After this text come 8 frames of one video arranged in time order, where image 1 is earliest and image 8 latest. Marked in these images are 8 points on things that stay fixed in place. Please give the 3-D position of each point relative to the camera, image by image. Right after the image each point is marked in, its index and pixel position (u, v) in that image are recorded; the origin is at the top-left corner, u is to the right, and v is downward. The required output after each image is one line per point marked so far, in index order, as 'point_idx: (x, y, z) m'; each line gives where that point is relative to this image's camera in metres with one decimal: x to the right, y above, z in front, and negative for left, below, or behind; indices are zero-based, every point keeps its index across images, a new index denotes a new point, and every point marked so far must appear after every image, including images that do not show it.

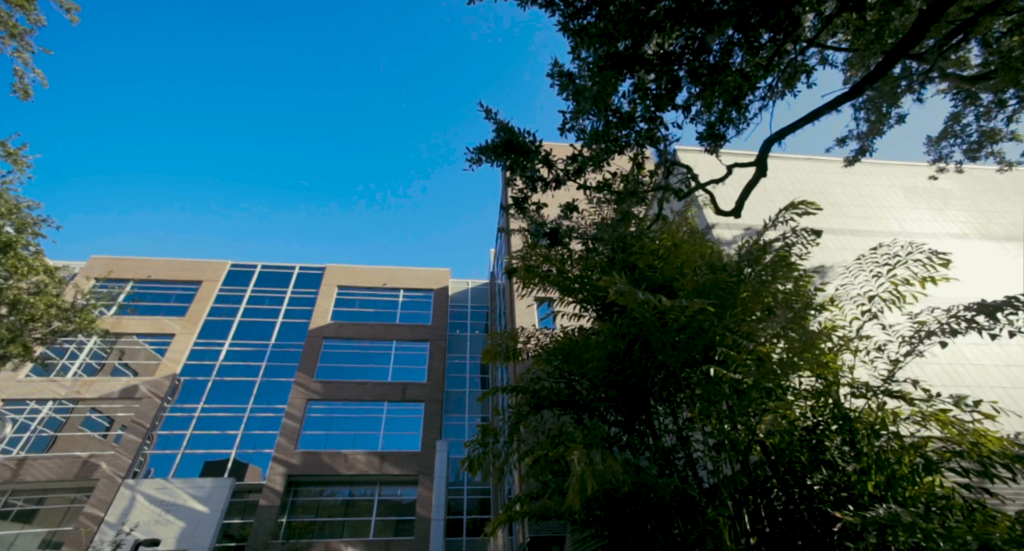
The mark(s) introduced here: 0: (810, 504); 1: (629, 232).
0: (+3.0, -2.3, +4.5) m
1: (+1.6, +0.6, +6.2) m
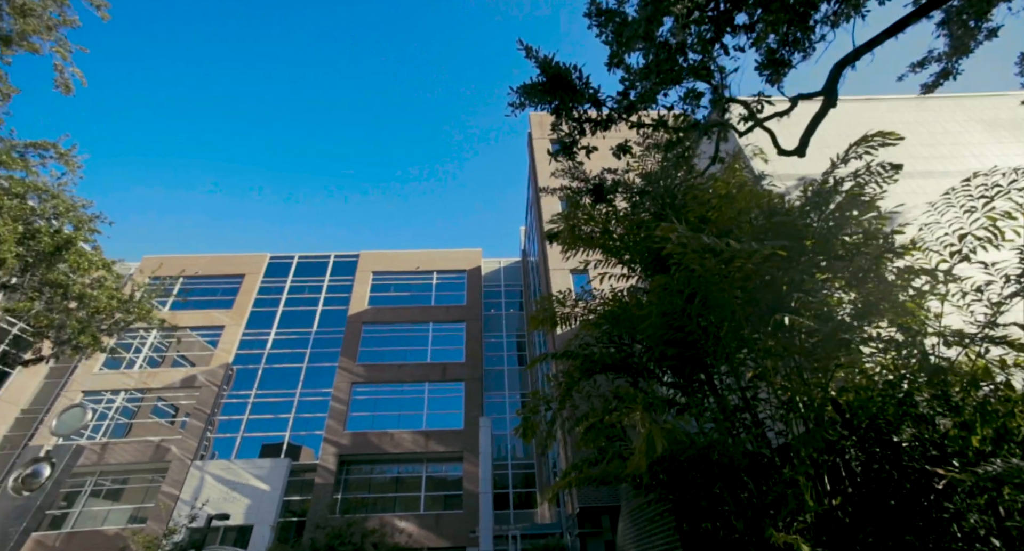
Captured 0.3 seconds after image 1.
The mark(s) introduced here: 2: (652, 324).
0: (+3.5, -1.7, +4.1) m
1: (+2.2, +1.2, +5.8) m
2: (+1.6, -0.6, +5.1) m
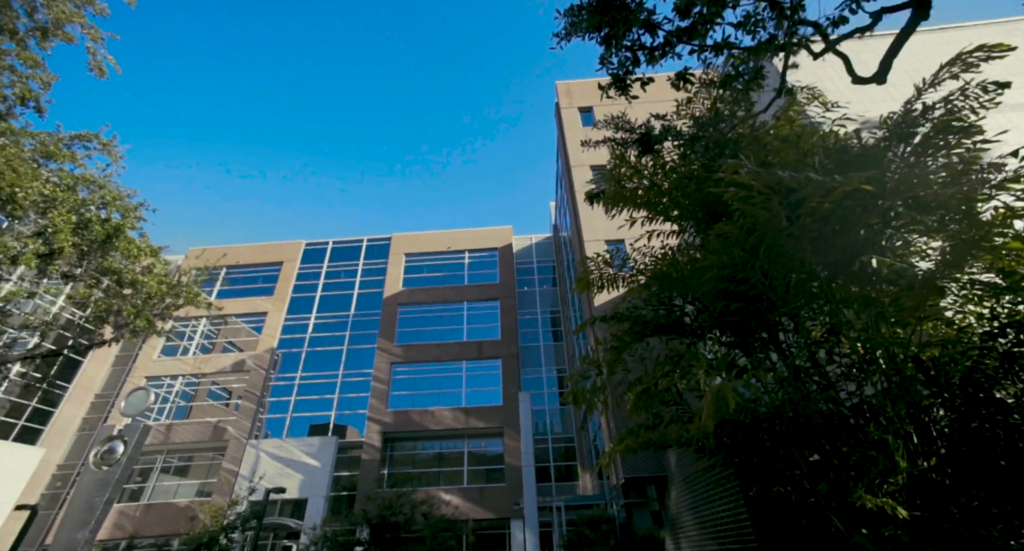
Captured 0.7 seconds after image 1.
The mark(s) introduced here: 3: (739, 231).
0: (+4.0, -1.2, +3.7) m
1: (+2.7, +1.8, +5.3) m
2: (+2.1, 0.0, +4.7) m
3: (+2.2, +0.4, +4.2) m
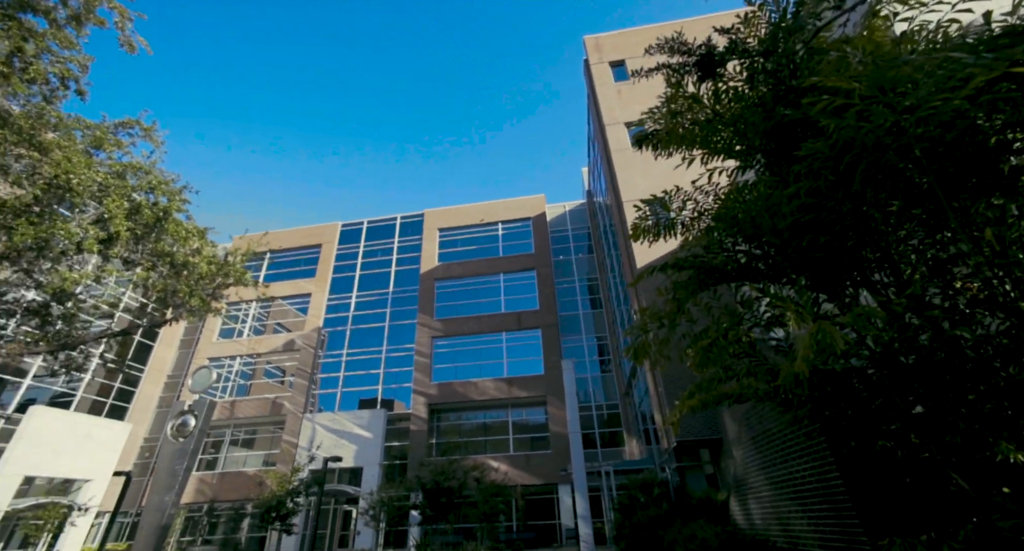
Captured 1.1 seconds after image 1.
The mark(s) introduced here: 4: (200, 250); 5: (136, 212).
0: (+4.5, -0.5, +3.1) m
1: (+3.1, +2.5, +4.7) m
2: (+2.6, +0.6, +4.2) m
3: (+2.6, +1.0, +3.7) m
4: (-8.2, +0.7, +11.7) m
5: (-8.8, +1.5, +10.4) m
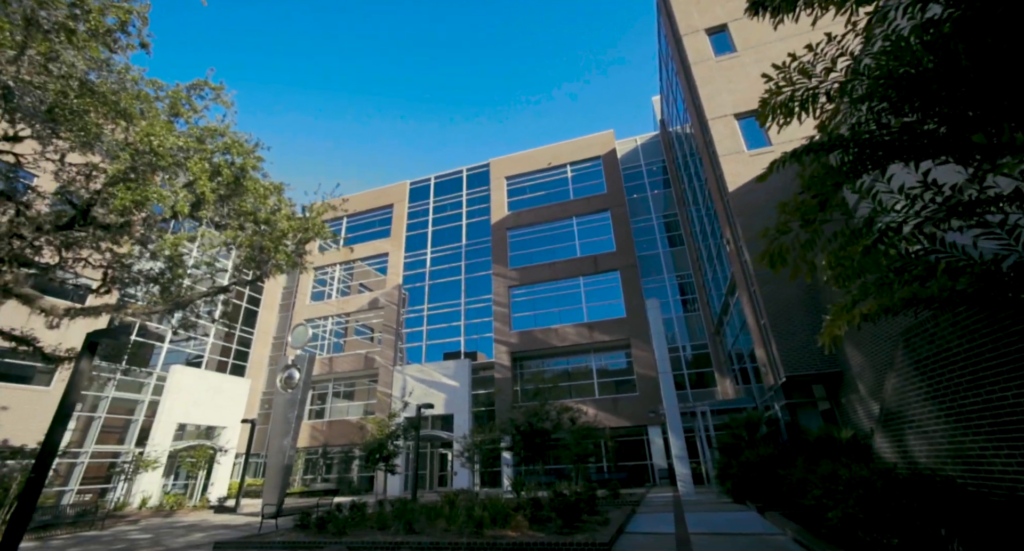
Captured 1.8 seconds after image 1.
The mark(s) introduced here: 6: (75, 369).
0: (+5.1, +0.5, +1.6) m
1: (+3.7, +3.5, +3.1) m
2: (+3.3, +1.6, +2.9) m
3: (+3.2, +1.9, +2.3) m
4: (-6.2, +1.8, +11.9) m
5: (-7.1, +2.5, +10.7) m
6: (-8.0, -1.7, +8.2) m
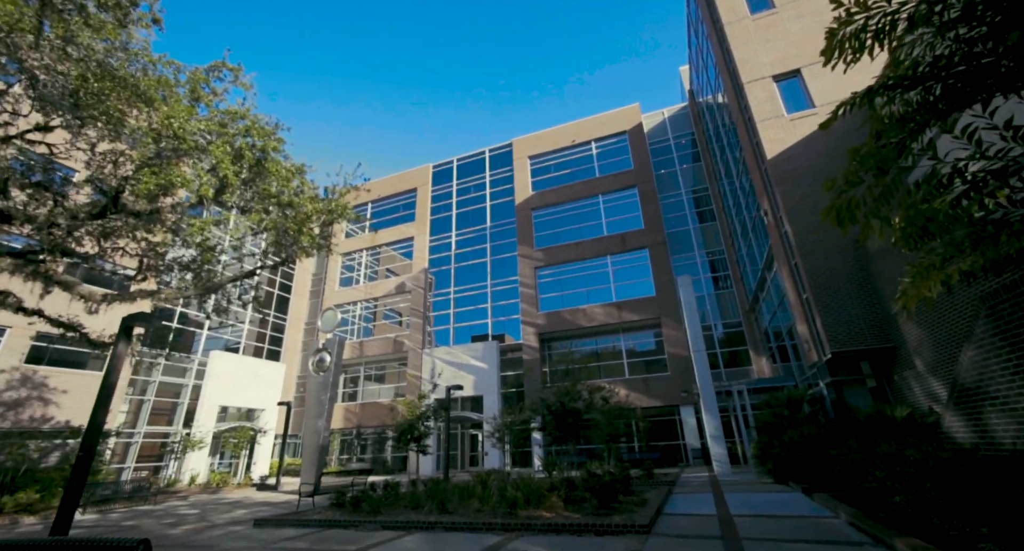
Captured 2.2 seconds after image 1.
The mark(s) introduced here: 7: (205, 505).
0: (+5.3, +0.8, +0.9) m
1: (+3.9, +3.8, +2.4) m
2: (+3.5, +1.9, +2.3) m
3: (+3.3, +2.2, +1.7) m
4: (-5.5, +2.3, +11.8) m
5: (-6.5, +2.8, +10.6) m
6: (-7.4, -1.4, +8.3) m
7: (-10.7, -8.0, +15.5) m
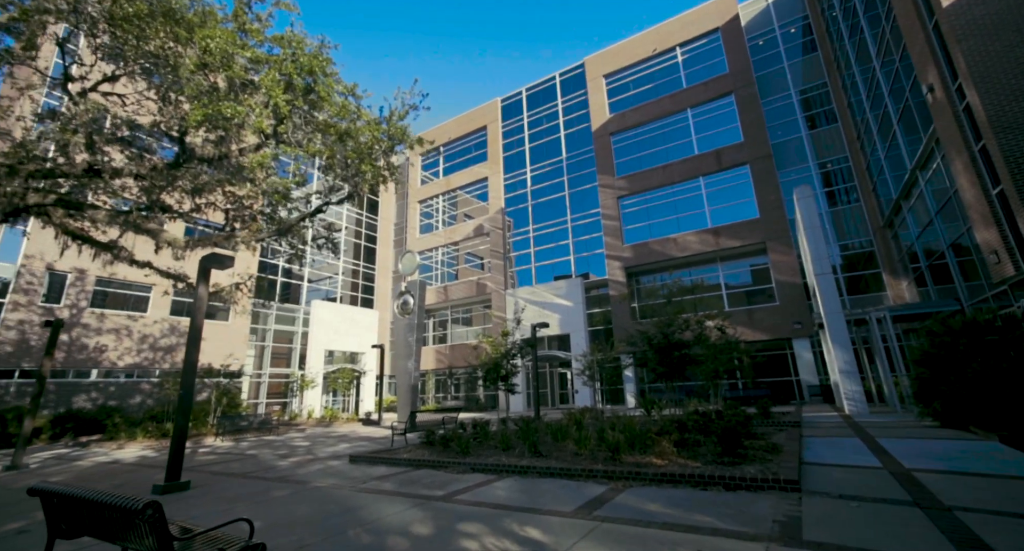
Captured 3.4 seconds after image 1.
0: (+5.2, +1.5, -1.5) m
1: (+3.8, +4.6, -0.2) m
2: (+3.6, +2.6, 0.0) m
3: (+3.3, +2.9, -0.6) m
4: (-3.7, +3.9, +10.9) m
5: (-4.8, +4.2, +9.8) m
6: (-5.8, -0.4, +8.3) m
7: (-7.4, -6.1, +16.7) m
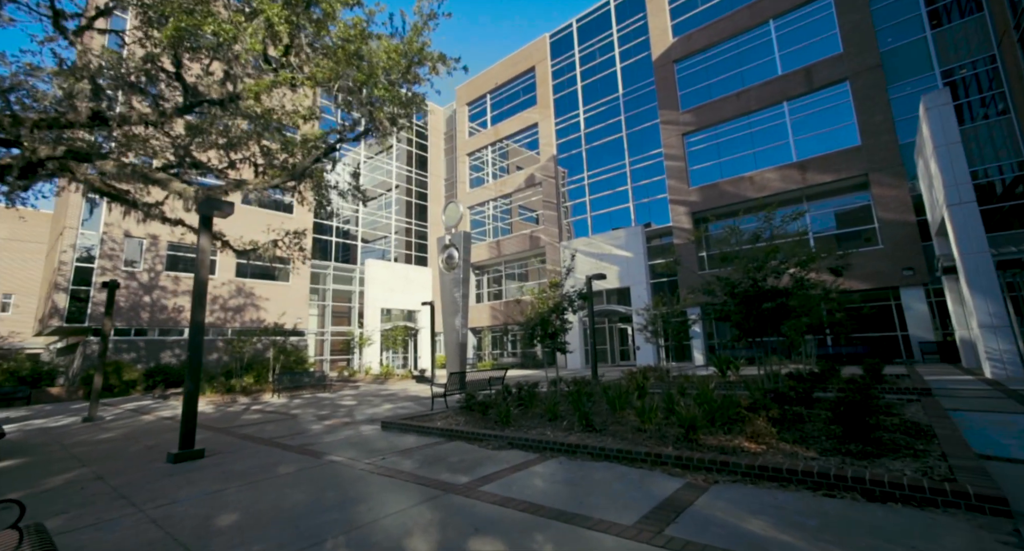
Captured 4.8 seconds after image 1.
0: (+4.5, +1.6, -3.9) m
1: (+3.2, +4.8, -2.7) m
2: (+3.0, +2.9, -2.3) m
3: (+2.7, +3.1, -2.9) m
4: (-2.8, +5.0, +9.3) m
5: (-4.1, +5.2, +8.3) m
6: (-5.2, +0.5, +7.3) m
7: (-5.4, -4.4, +16.4) m
